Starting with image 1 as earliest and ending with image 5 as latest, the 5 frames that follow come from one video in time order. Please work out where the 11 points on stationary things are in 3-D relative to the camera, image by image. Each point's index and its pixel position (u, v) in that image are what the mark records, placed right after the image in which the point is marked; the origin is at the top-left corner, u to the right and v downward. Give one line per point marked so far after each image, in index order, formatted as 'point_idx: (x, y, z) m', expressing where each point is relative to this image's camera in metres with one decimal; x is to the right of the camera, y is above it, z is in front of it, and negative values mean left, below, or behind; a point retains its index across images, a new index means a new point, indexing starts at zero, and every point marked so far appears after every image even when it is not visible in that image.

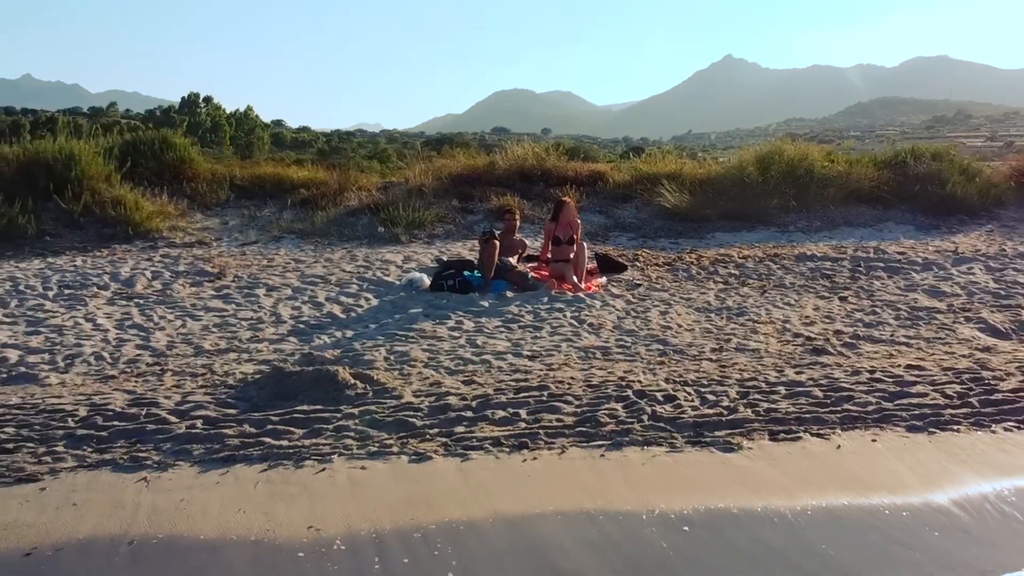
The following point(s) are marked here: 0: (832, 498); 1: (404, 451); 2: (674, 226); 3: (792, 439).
0: (+1.9, -1.2, +4.3) m
1: (-0.7, -1.0, +4.5) m
2: (+2.2, +0.8, +9.9) m
3: (+1.9, -1.0, +4.8) m
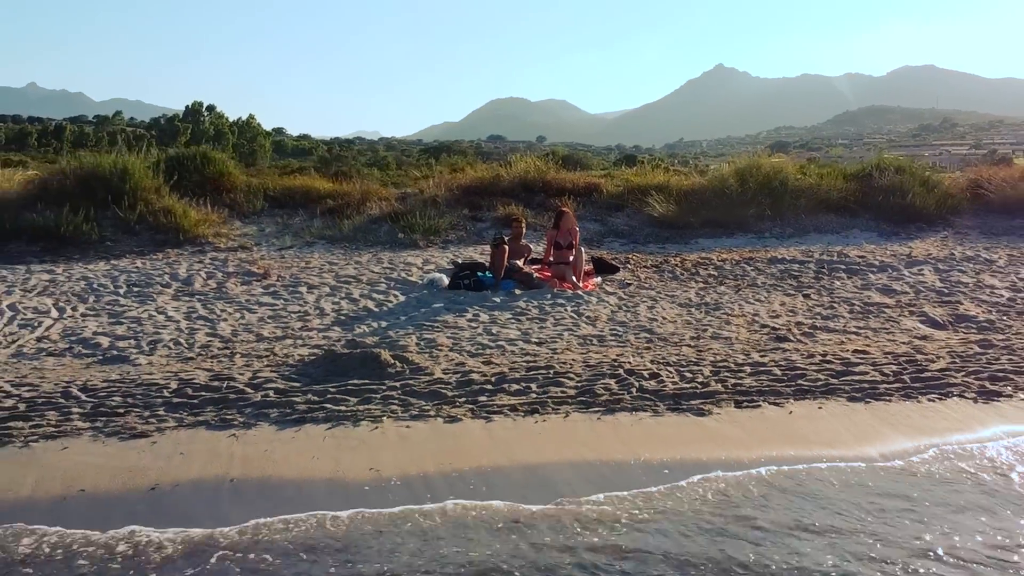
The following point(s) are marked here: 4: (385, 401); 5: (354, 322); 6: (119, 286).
0: (+2.0, -1.2, +5.4) m
1: (-0.6, -1.0, +5.6) m
2: (+2.3, +0.8, +11.0) m
3: (+2.0, -1.0, +5.9) m
4: (-1.0, -0.9, +5.7) m
5: (-1.6, -0.3, +7.2) m
6: (-4.3, 0.0, +7.9) m
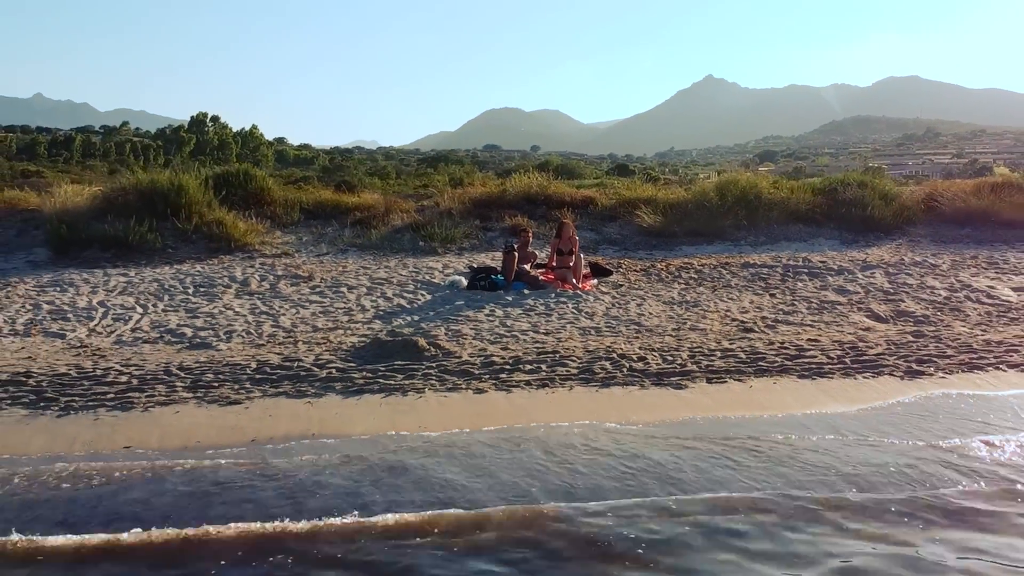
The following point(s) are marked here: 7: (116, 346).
0: (+2.2, -1.2, +6.8) m
1: (-0.4, -1.0, +7.0) m
2: (+2.4, +0.8, +12.4) m
3: (+2.1, -1.0, +7.4) m
4: (-0.9, -0.9, +7.1) m
5: (-1.4, -0.3, +8.6) m
6: (-4.2, 0.0, +9.2) m
7: (-4.2, -0.6, +7.6) m
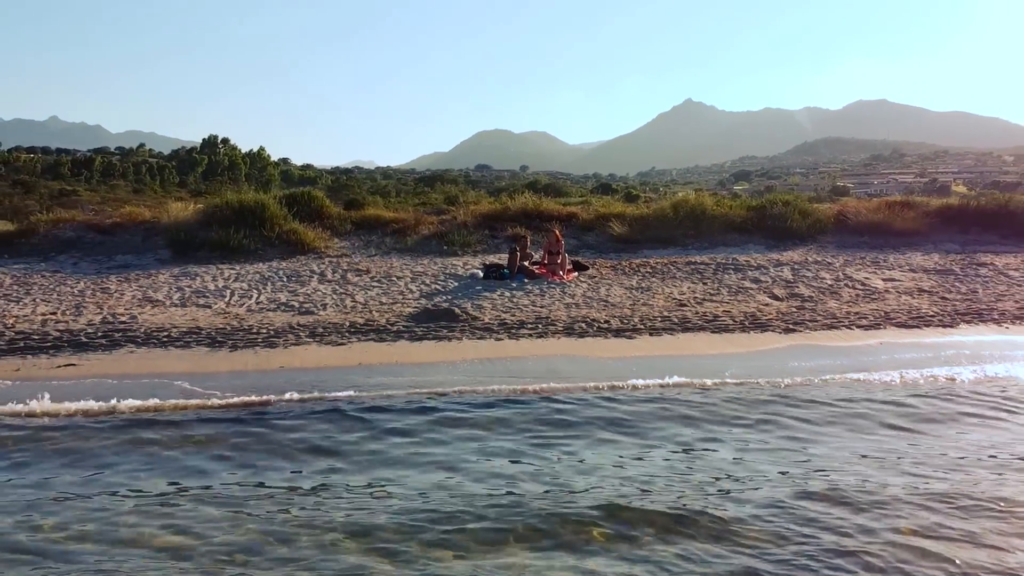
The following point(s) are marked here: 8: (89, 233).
0: (+2.3, -0.9, +10.5) m
1: (-0.3, -0.7, +10.6) m
2: (+2.4, +0.9, +16.1) m
3: (+2.3, -0.7, +11.0) m
4: (-0.7, -0.6, +10.7) m
5: (-1.4, -0.1, +12.2) m
6: (-4.1, +0.2, +12.8) m
7: (-4.1, -0.4, +11.1) m
8: (-8.5, +1.1, +14.4) m
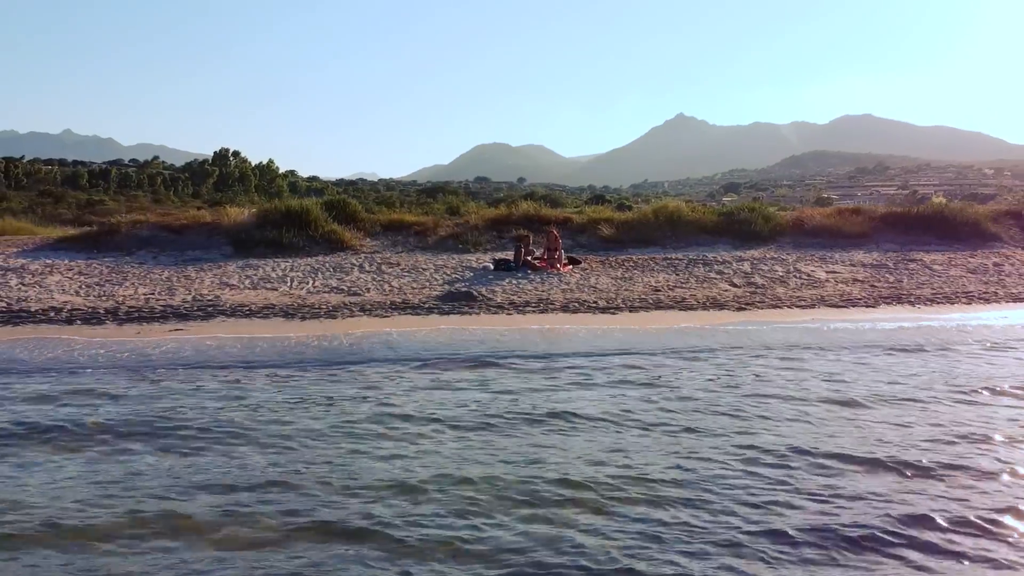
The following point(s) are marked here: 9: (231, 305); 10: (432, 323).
0: (+2.5, -0.6, +13.2) m
1: (-0.2, -0.4, +13.3) m
2: (+2.5, +1.1, +18.9) m
3: (+2.4, -0.5, +13.8) m
4: (-0.6, -0.4, +13.5) m
5: (-1.2, +0.1, +14.9) m
6: (-4.0, +0.4, +15.6) m
7: (-4.0, -0.1, +13.9) m
8: (-8.3, +1.3, +17.1) m
9: (-5.2, -0.3, +13.1) m
10: (-1.4, -0.7, +12.6) m
